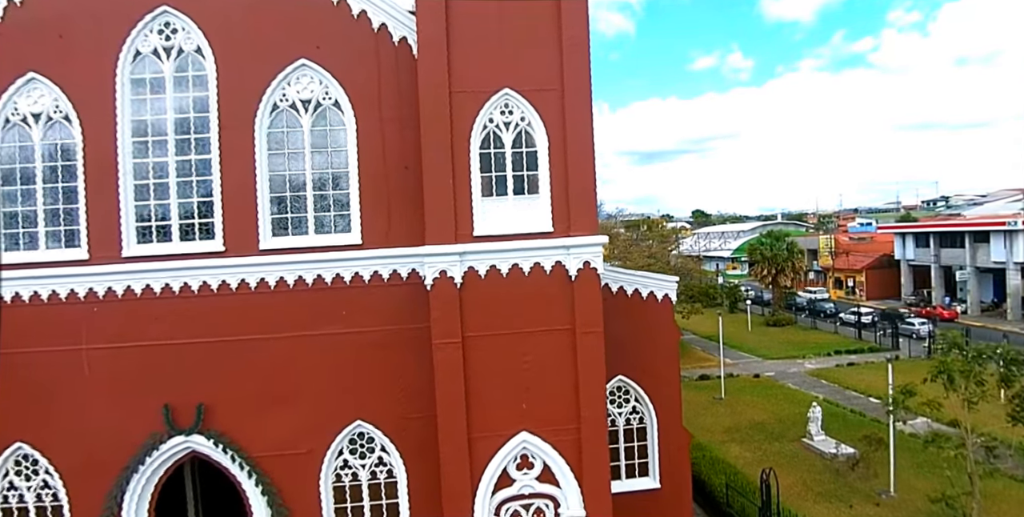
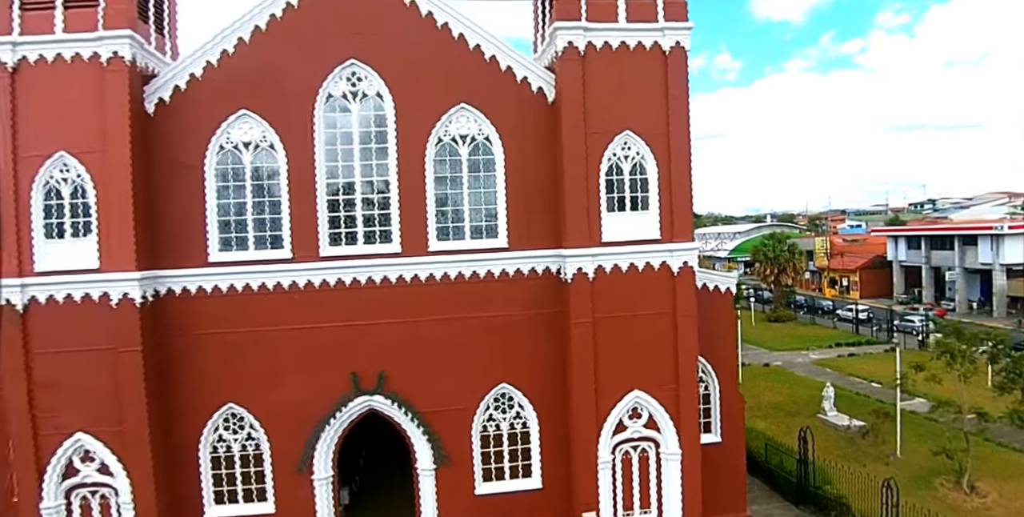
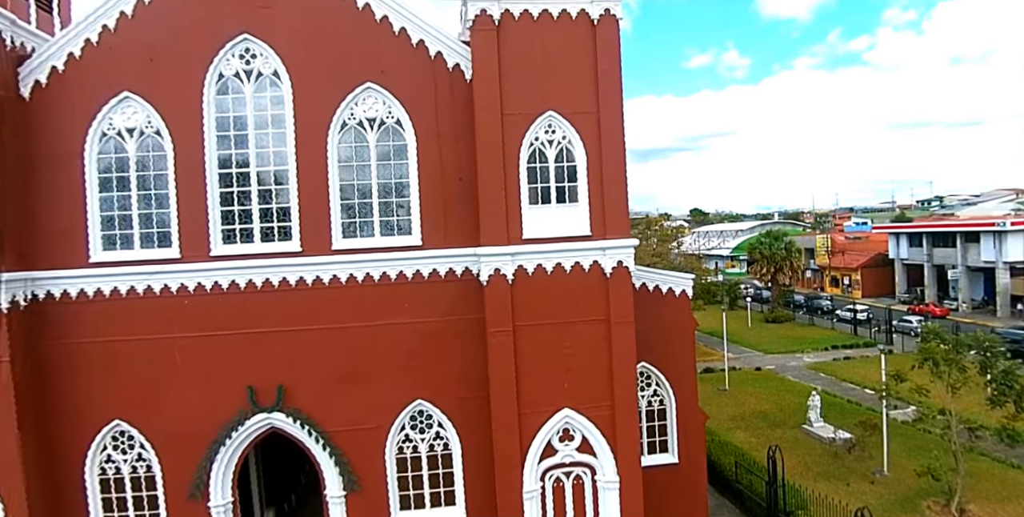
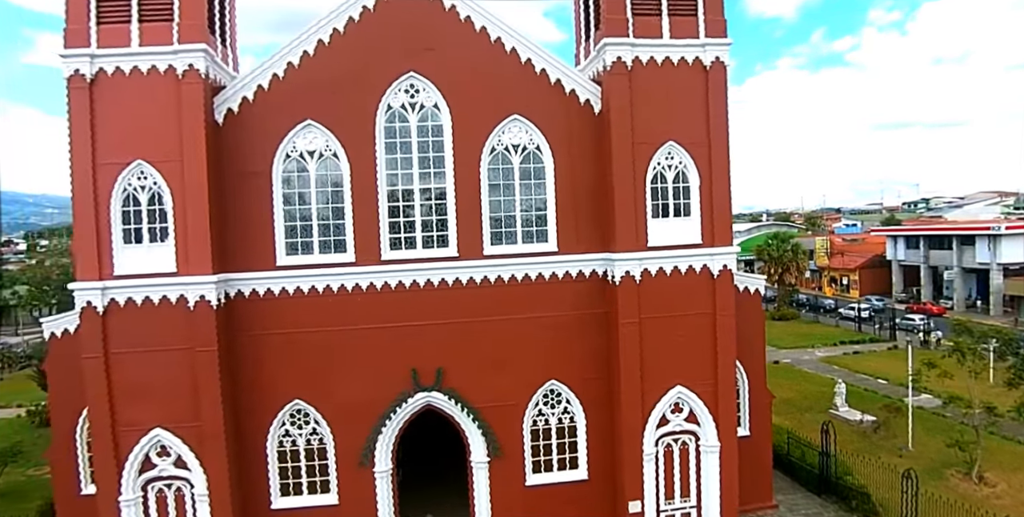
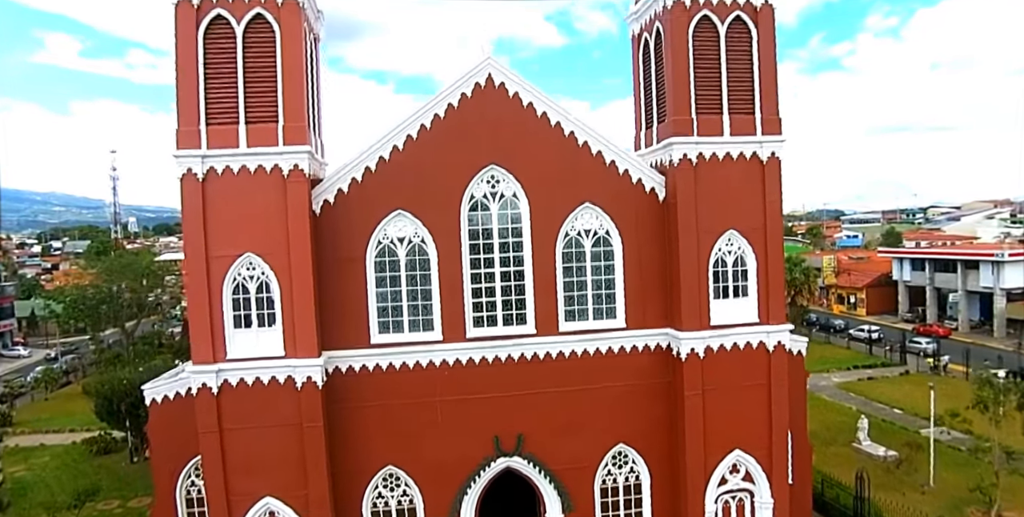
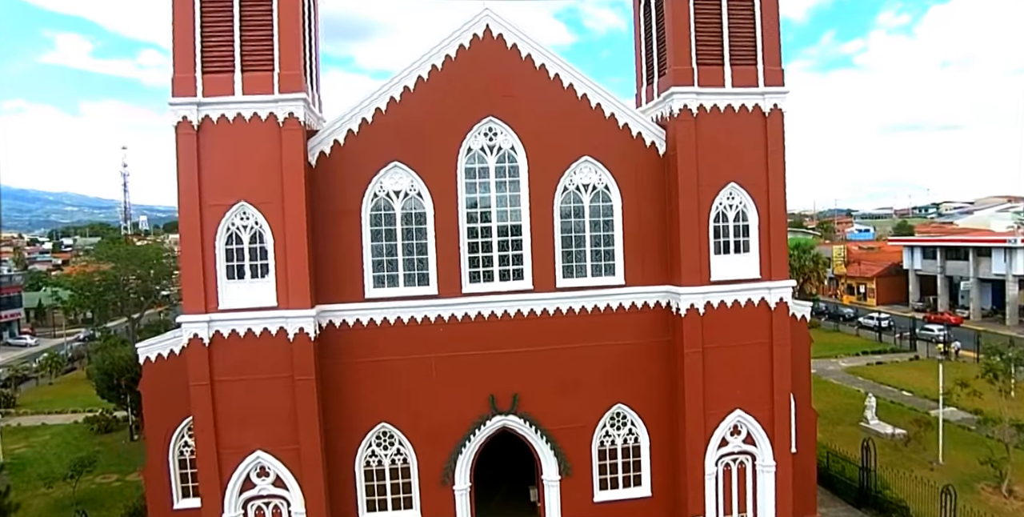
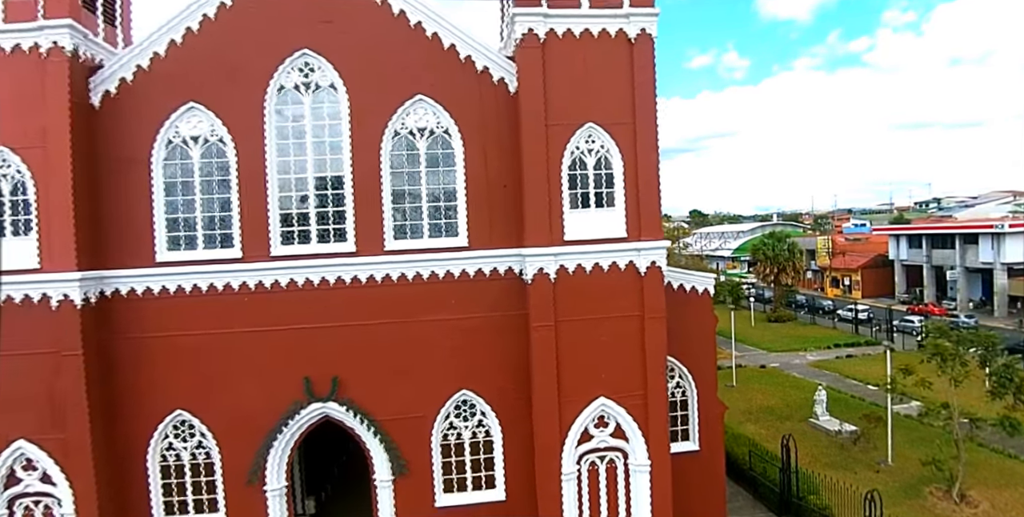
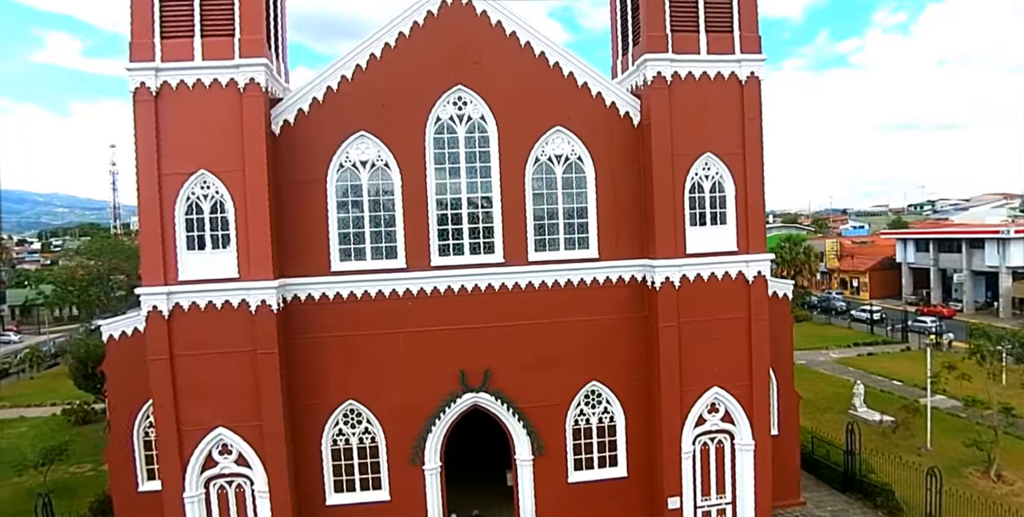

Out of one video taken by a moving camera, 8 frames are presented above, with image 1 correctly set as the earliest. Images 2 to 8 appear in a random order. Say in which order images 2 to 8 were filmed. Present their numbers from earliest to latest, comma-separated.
3, 7, 2, 4, 8, 6, 5
